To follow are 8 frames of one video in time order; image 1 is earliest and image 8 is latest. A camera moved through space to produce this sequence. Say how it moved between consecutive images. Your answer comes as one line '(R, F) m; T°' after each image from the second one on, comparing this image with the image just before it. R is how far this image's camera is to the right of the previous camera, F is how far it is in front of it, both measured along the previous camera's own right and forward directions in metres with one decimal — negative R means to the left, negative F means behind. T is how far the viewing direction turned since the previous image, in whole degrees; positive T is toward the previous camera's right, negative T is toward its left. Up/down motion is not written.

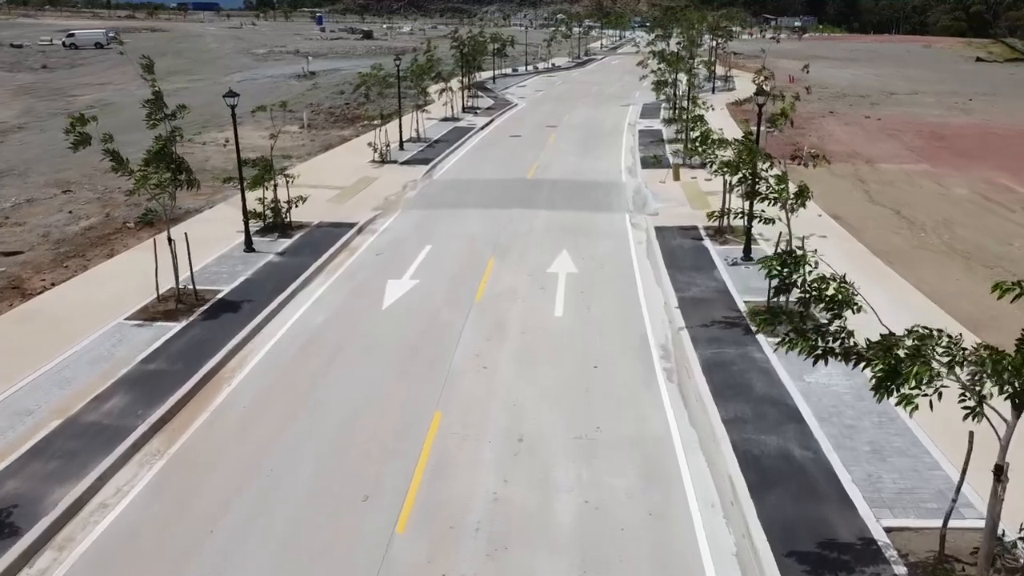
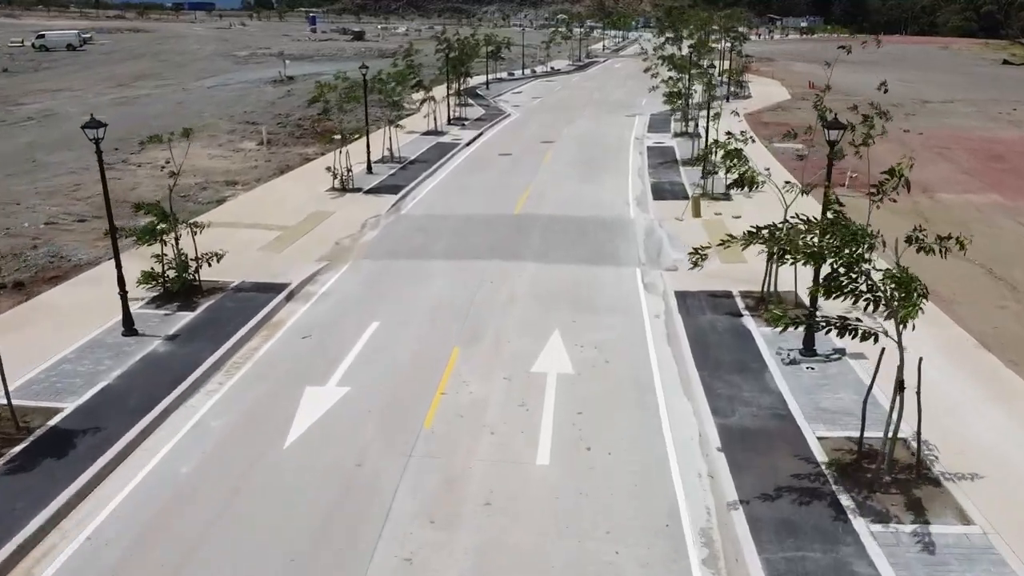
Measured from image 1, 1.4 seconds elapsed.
(+0.5, +4.8) m; 0°
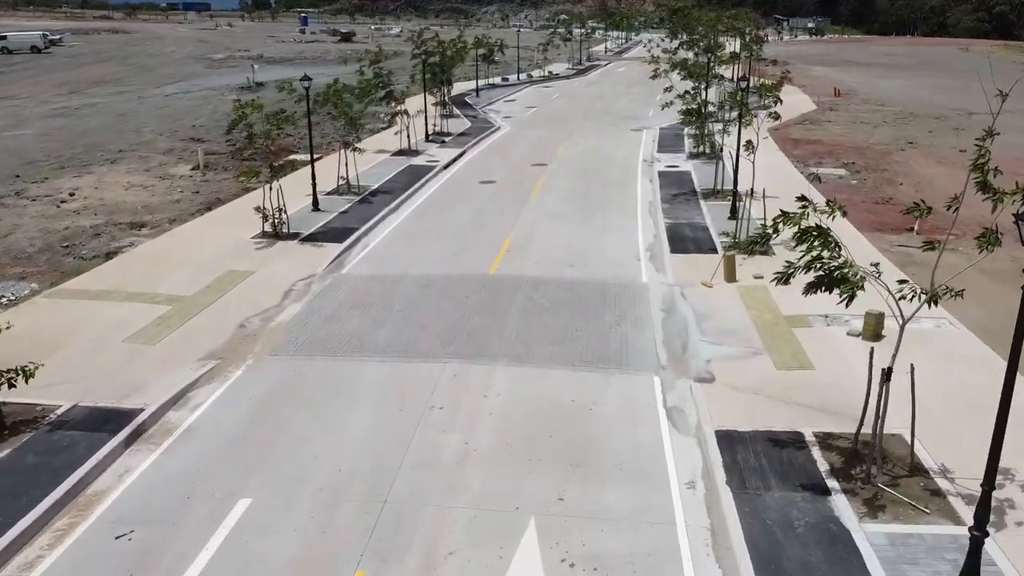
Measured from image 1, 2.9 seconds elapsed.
(+0.6, +5.3) m; 0°
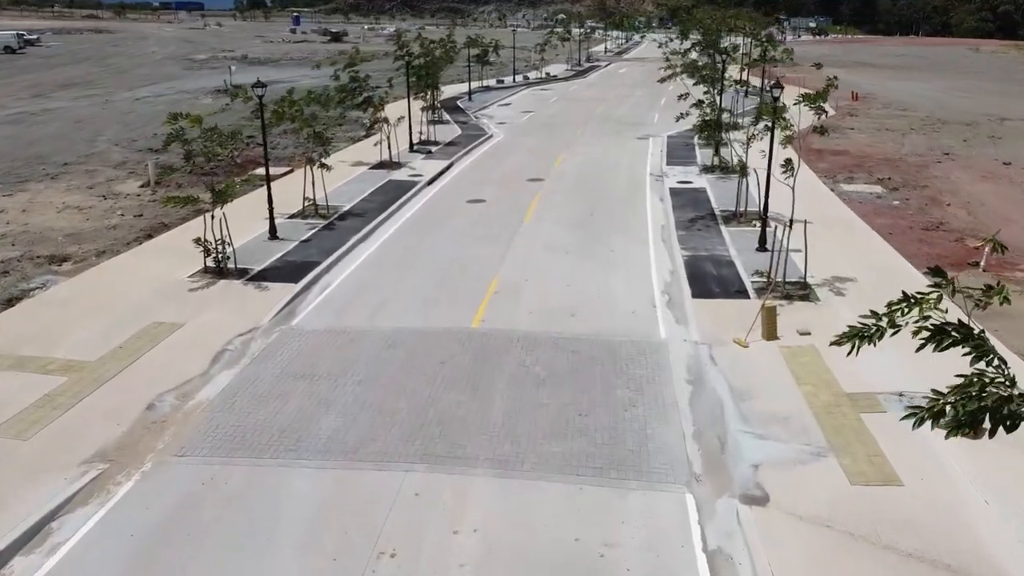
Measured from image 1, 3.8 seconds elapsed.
(+0.2, +3.2) m; 0°
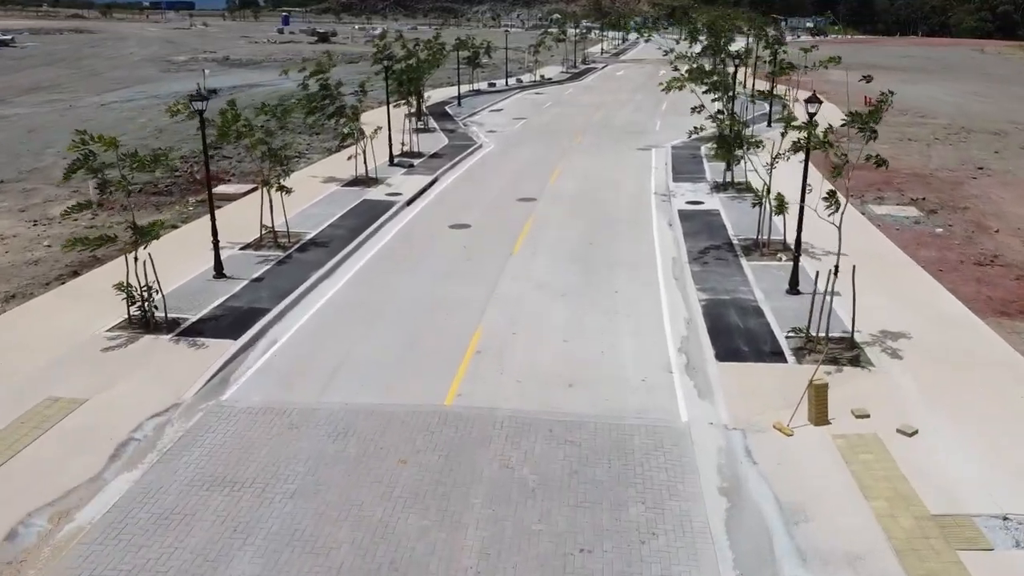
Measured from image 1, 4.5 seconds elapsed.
(+0.2, +2.7) m; 0°
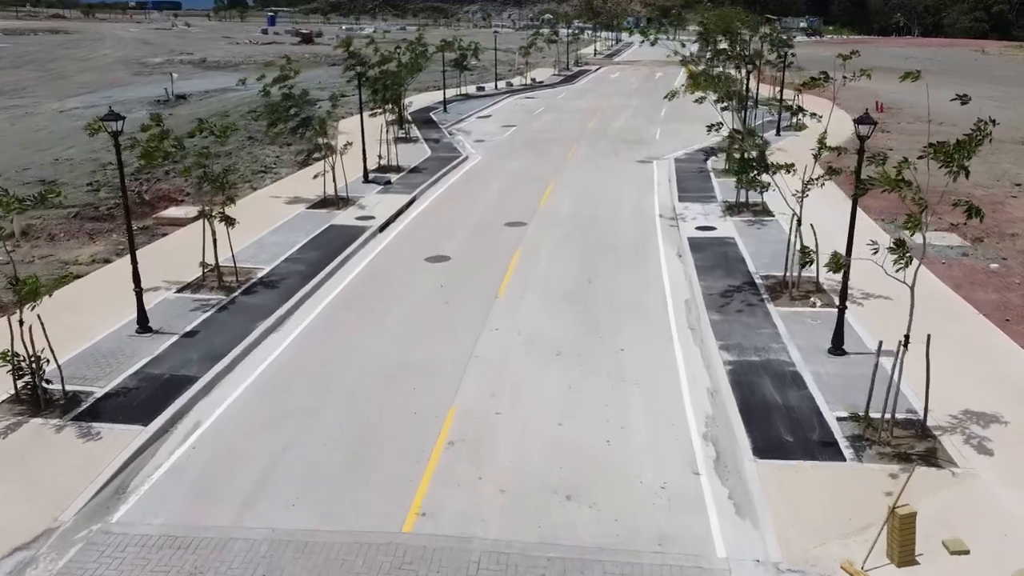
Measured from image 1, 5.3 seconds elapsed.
(+0.1, +2.7) m; +1°
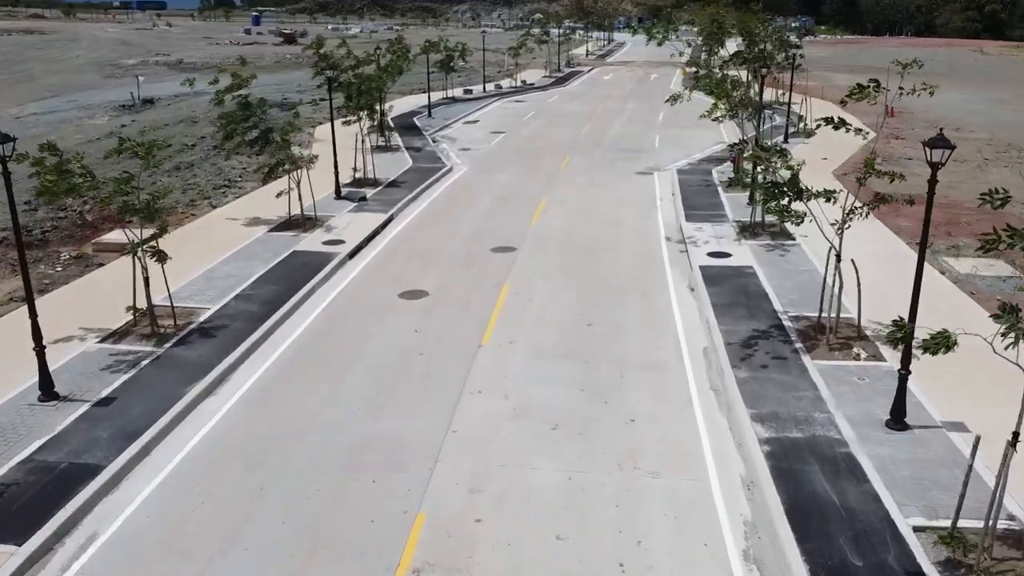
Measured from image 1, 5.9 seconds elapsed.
(+0.1, +2.4) m; +1°
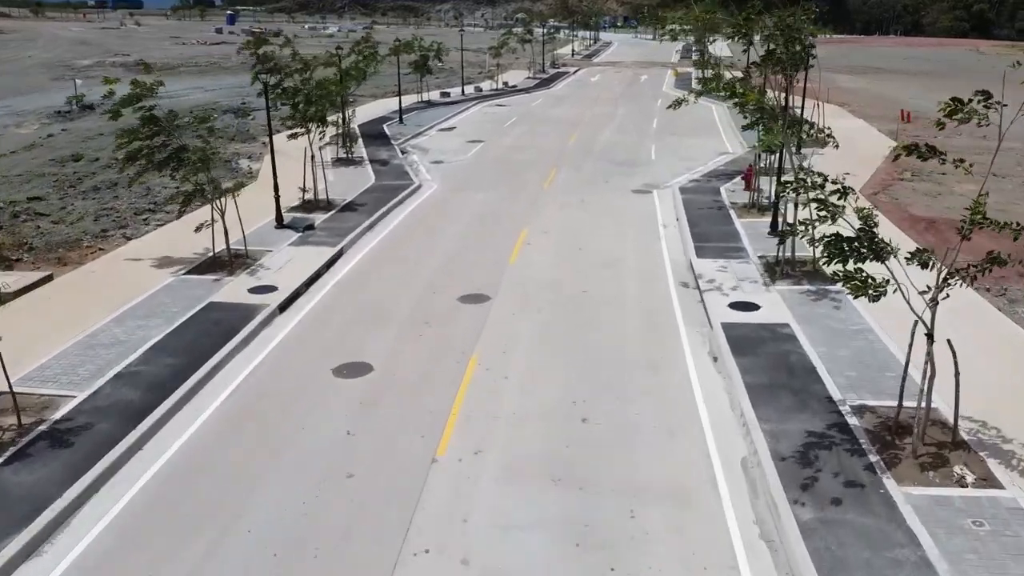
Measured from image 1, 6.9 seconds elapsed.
(+0.2, +3.6) m; +1°
